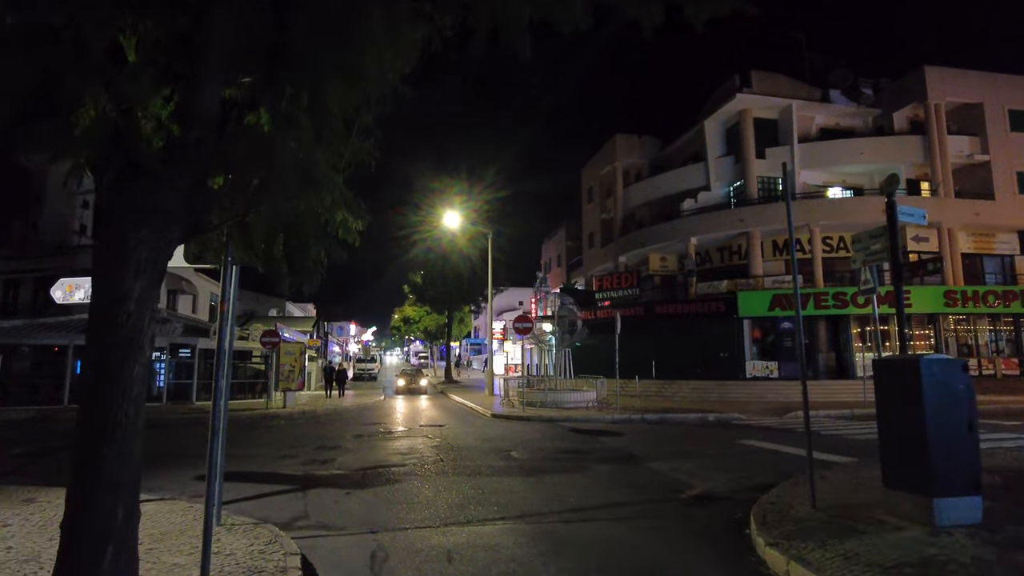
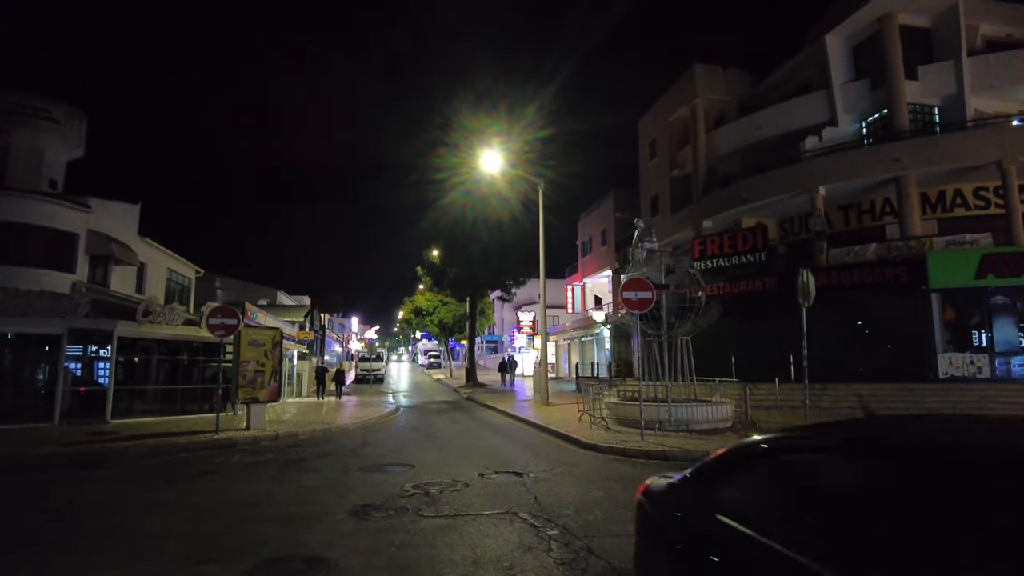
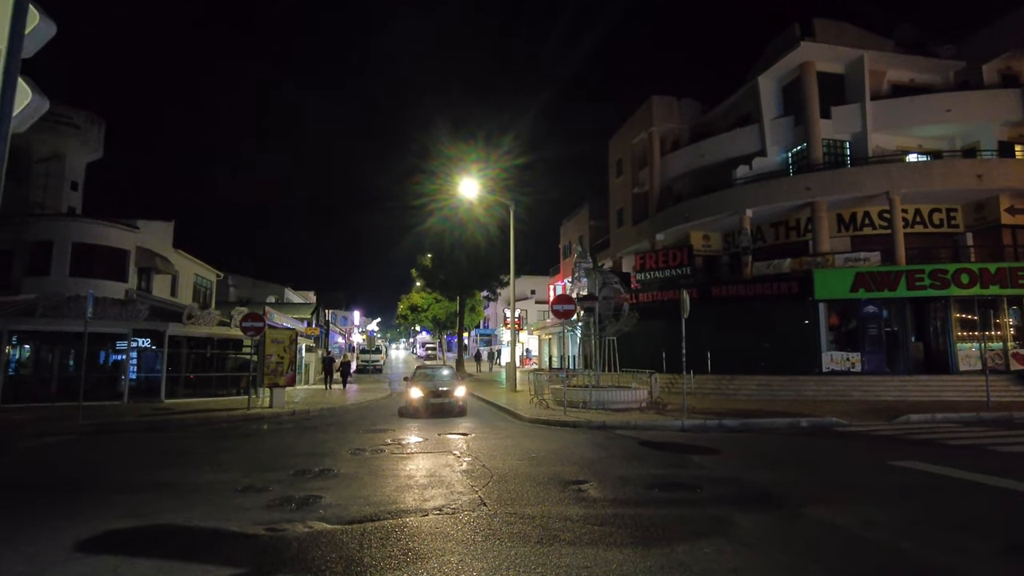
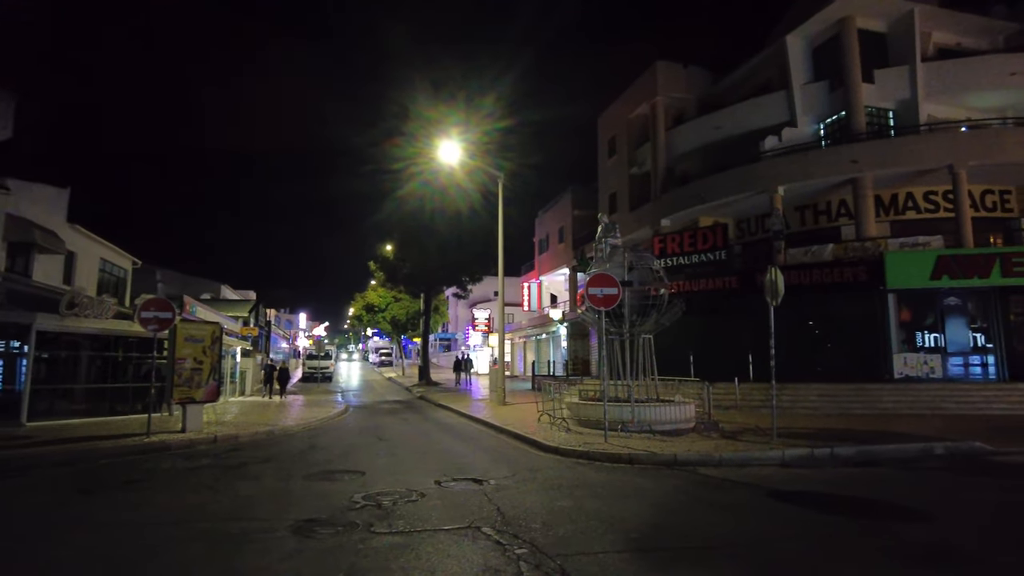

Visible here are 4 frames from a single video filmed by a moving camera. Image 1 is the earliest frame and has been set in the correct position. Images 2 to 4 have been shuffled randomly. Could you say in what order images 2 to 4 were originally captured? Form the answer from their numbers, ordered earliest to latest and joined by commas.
3, 2, 4
